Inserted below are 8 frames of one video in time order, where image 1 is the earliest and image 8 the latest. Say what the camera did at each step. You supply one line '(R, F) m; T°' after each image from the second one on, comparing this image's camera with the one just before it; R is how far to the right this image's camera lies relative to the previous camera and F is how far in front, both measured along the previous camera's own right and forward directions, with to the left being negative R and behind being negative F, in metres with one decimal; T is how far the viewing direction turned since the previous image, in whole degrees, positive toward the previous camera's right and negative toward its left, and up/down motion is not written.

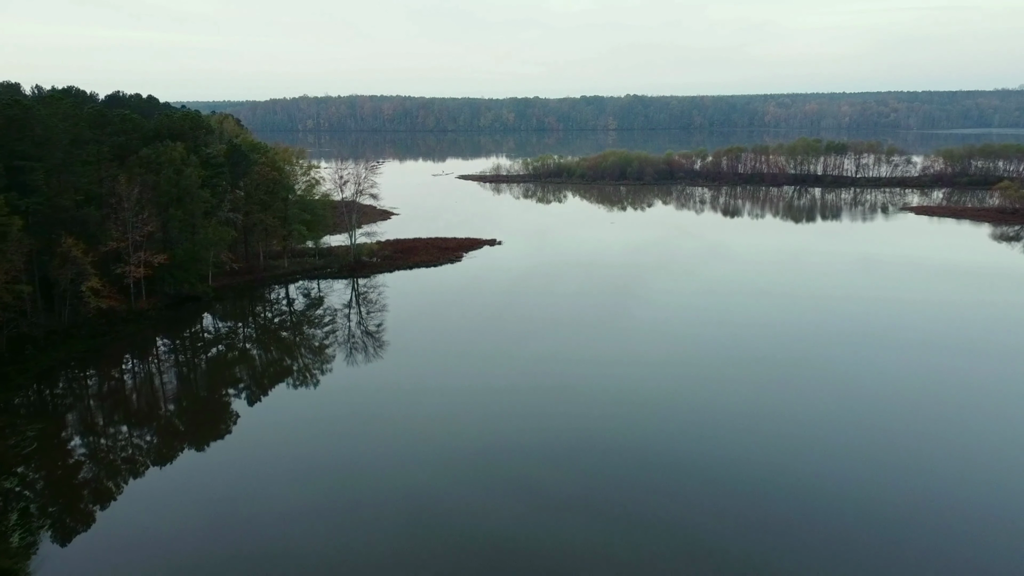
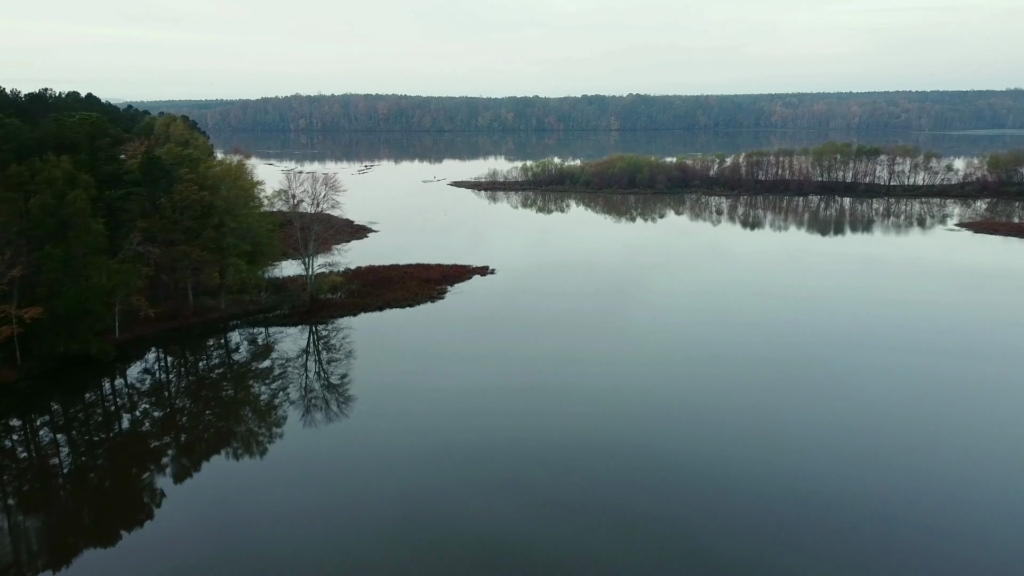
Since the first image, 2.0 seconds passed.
(+0.2, +5.1) m; 0°
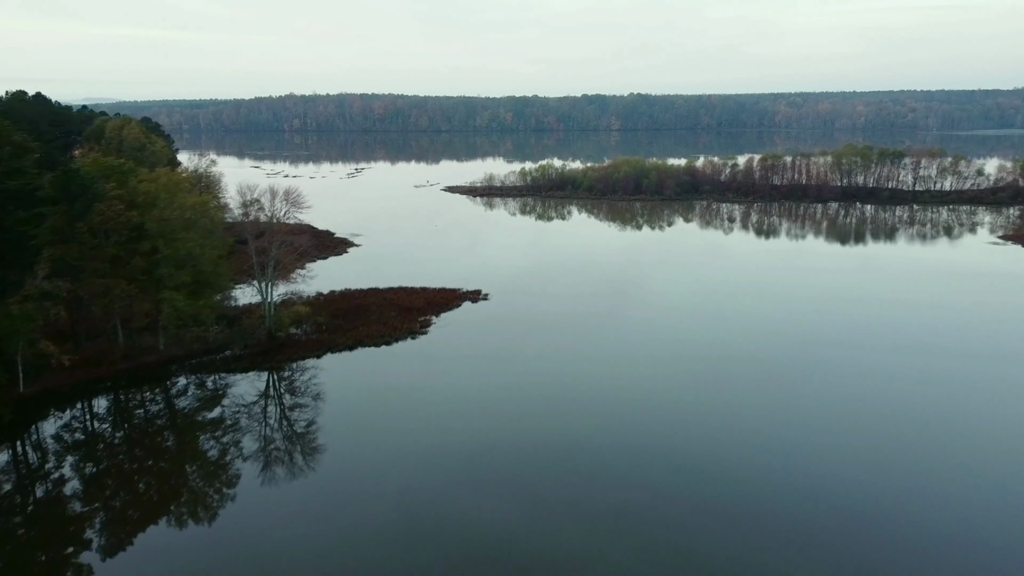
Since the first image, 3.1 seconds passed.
(+0.1, +3.3) m; 0°
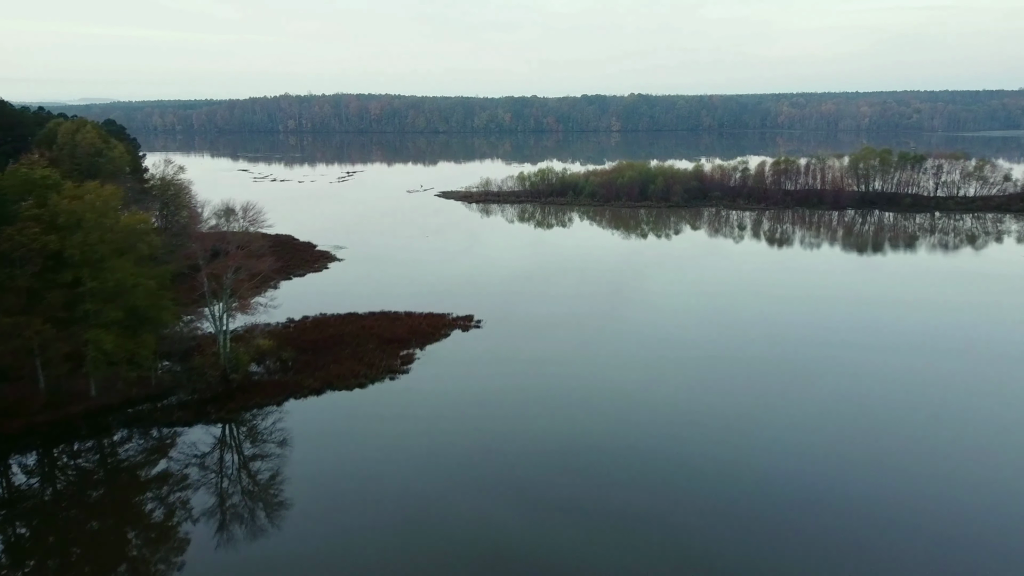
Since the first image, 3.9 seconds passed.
(+0.1, +2.6) m; 0°
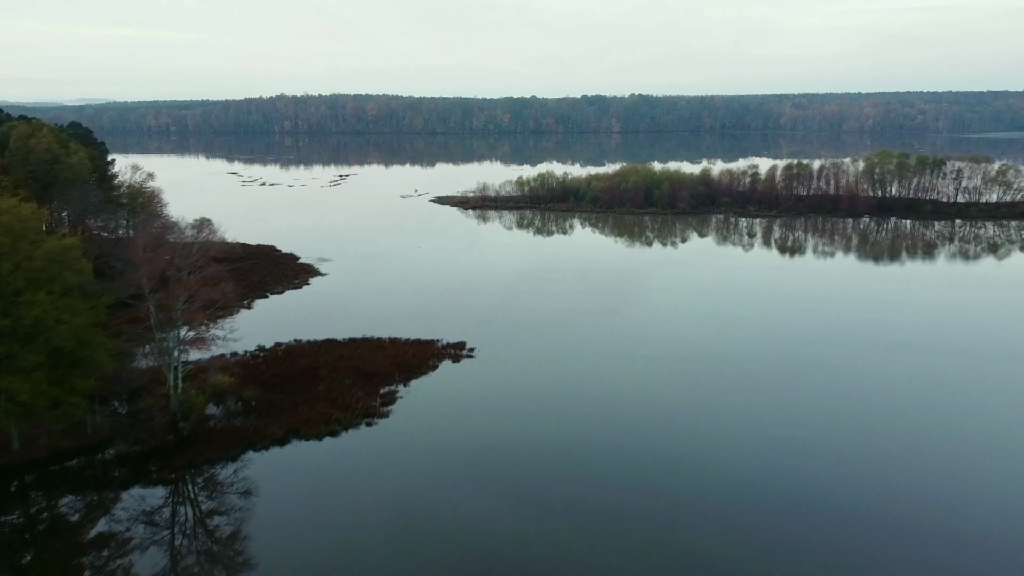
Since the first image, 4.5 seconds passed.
(+0.1, +2.2) m; 0°
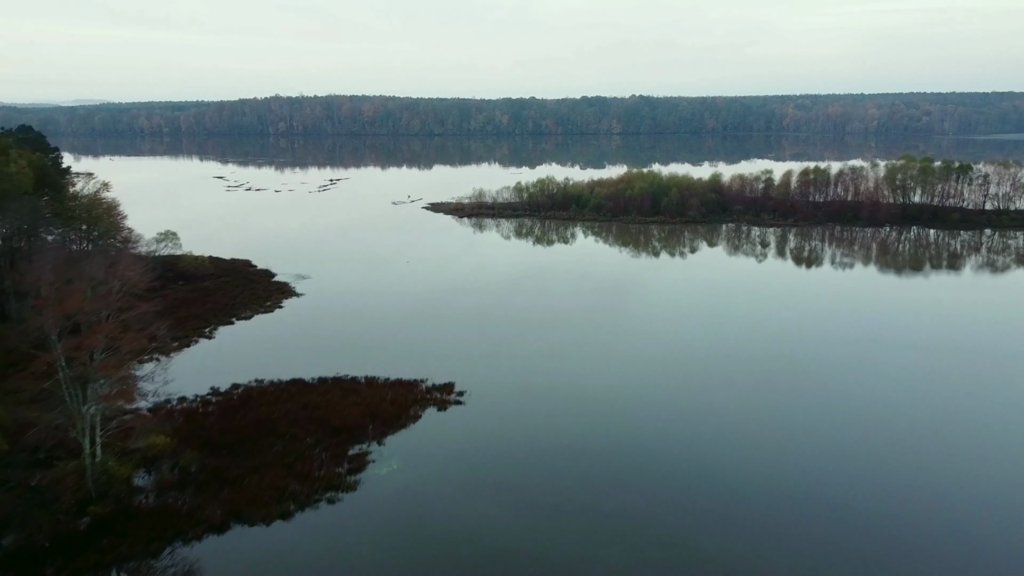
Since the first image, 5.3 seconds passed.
(+0.1, +2.6) m; 0°
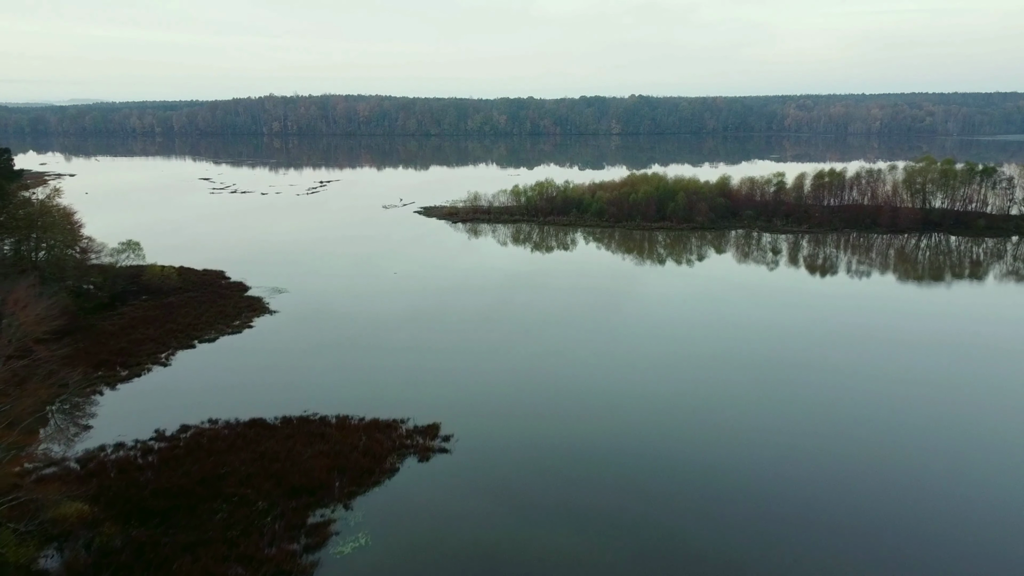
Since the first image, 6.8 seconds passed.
(+0.1, +2.2) m; 0°
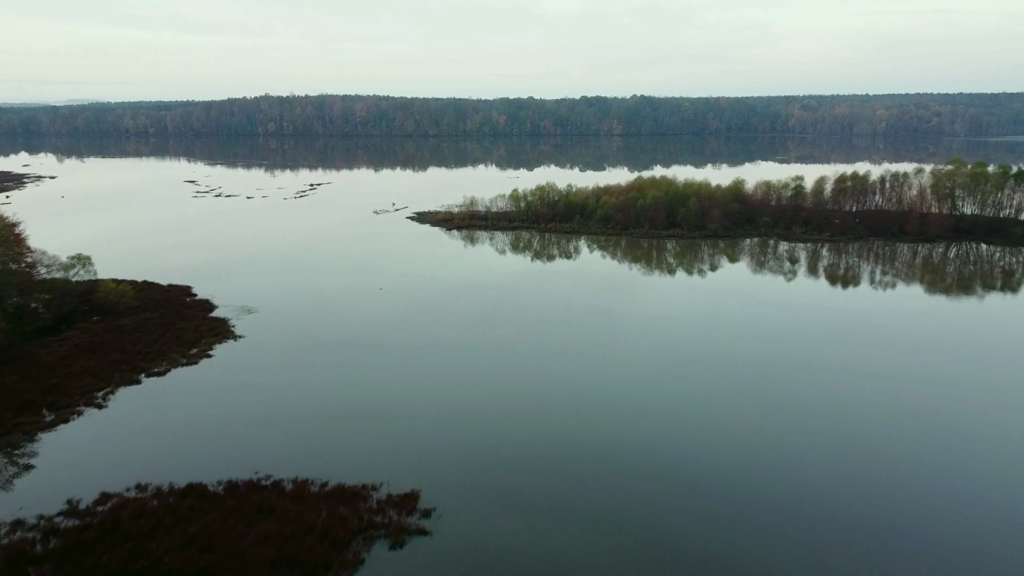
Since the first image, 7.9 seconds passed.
(+0.1, +2.5) m; 0°
